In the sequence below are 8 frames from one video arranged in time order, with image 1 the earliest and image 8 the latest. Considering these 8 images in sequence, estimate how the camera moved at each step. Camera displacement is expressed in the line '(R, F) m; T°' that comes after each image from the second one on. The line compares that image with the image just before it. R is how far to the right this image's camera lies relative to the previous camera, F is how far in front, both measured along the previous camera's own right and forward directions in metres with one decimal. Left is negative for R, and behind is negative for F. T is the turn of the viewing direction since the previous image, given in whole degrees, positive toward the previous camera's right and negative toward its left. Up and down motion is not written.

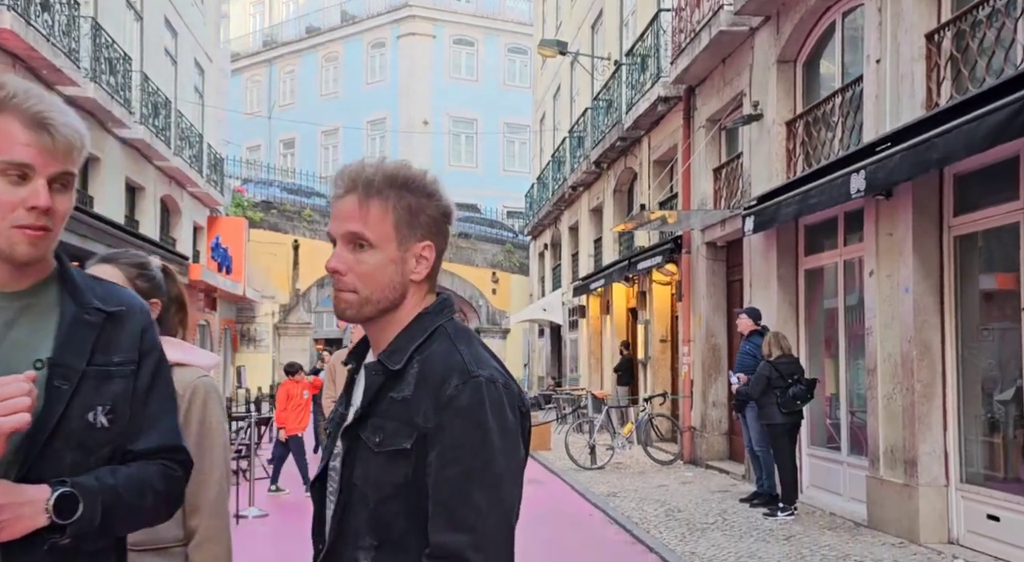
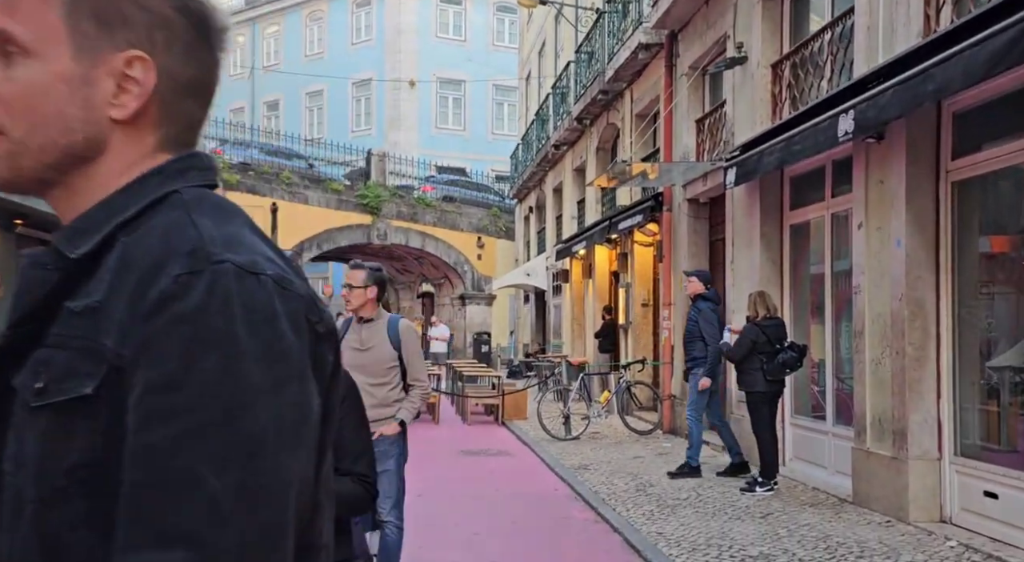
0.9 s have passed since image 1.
(+0.3, +0.7) m; 0°
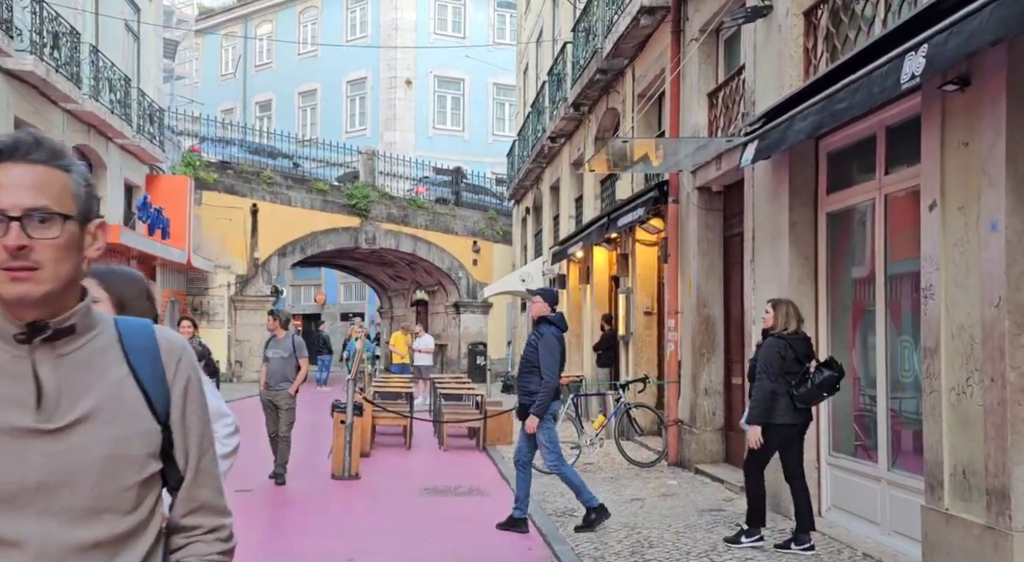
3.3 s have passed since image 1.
(+0.3, +1.9) m; 0°
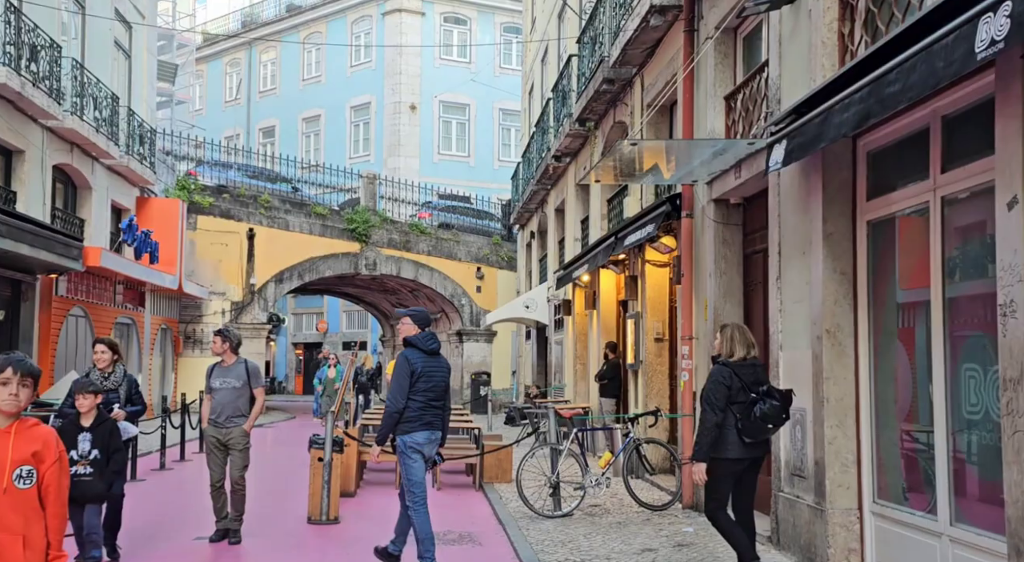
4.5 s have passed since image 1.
(+0.1, +1.0) m; -1°
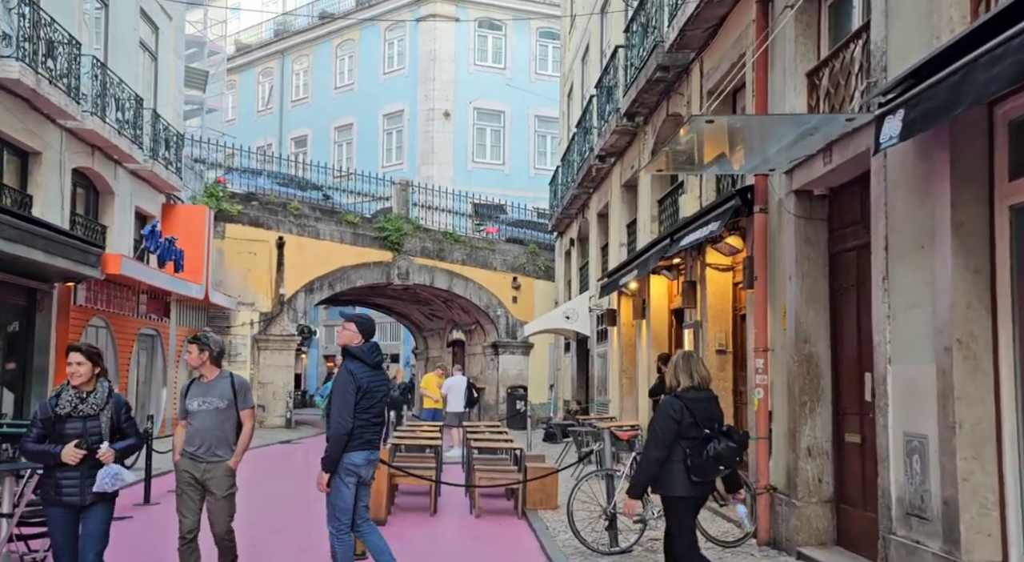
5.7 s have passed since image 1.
(-0.2, +1.1) m; -2°
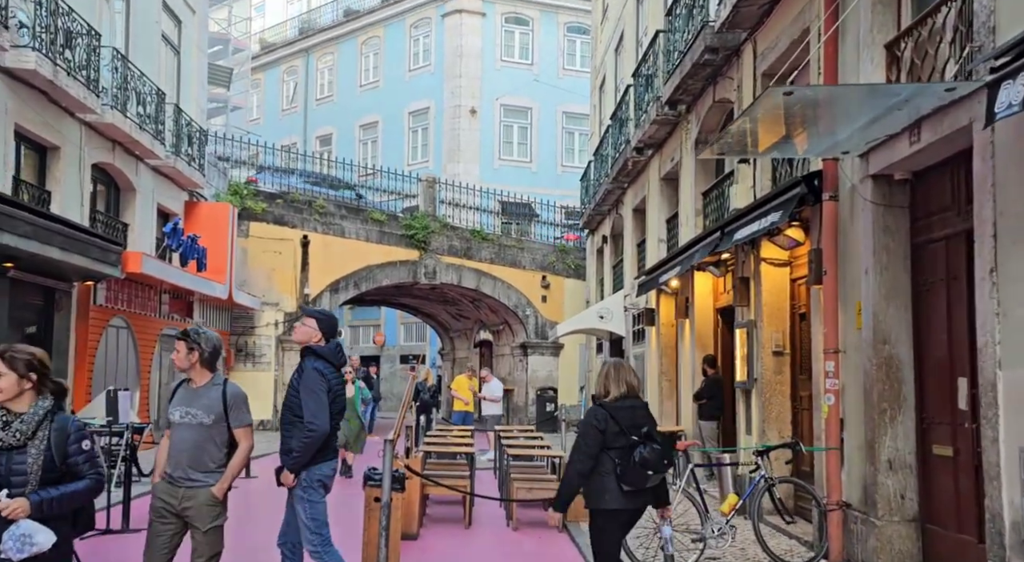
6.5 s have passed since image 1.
(-0.2, +0.7) m; -1°
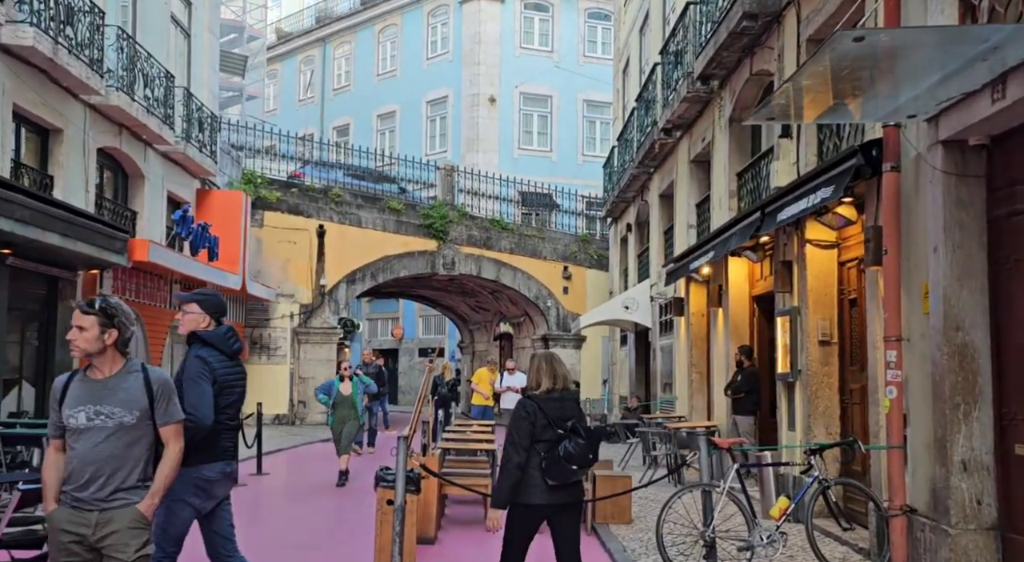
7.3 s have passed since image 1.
(-0.1, +0.7) m; -1°
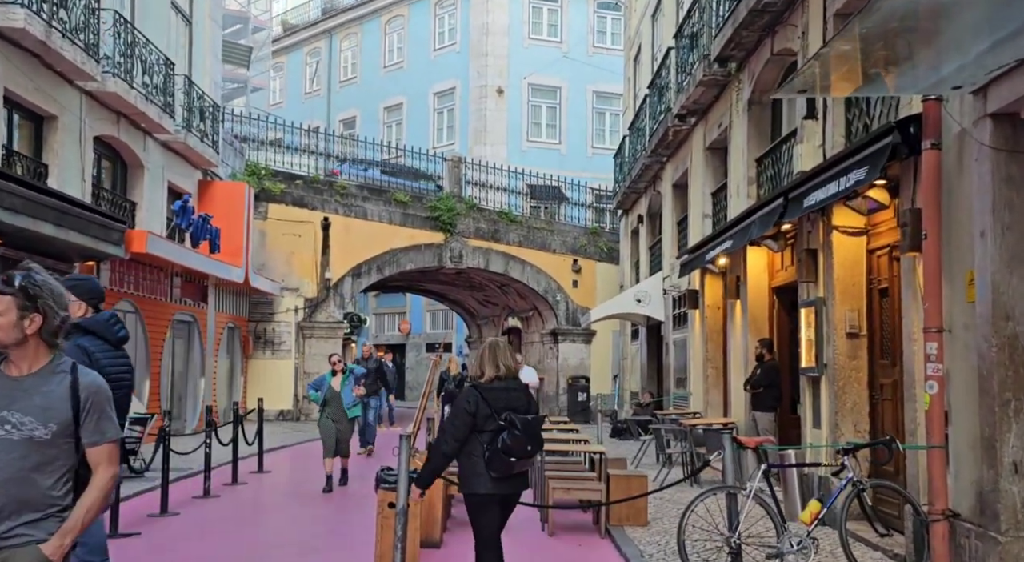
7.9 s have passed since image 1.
(0.0, +0.5) m; 0°
